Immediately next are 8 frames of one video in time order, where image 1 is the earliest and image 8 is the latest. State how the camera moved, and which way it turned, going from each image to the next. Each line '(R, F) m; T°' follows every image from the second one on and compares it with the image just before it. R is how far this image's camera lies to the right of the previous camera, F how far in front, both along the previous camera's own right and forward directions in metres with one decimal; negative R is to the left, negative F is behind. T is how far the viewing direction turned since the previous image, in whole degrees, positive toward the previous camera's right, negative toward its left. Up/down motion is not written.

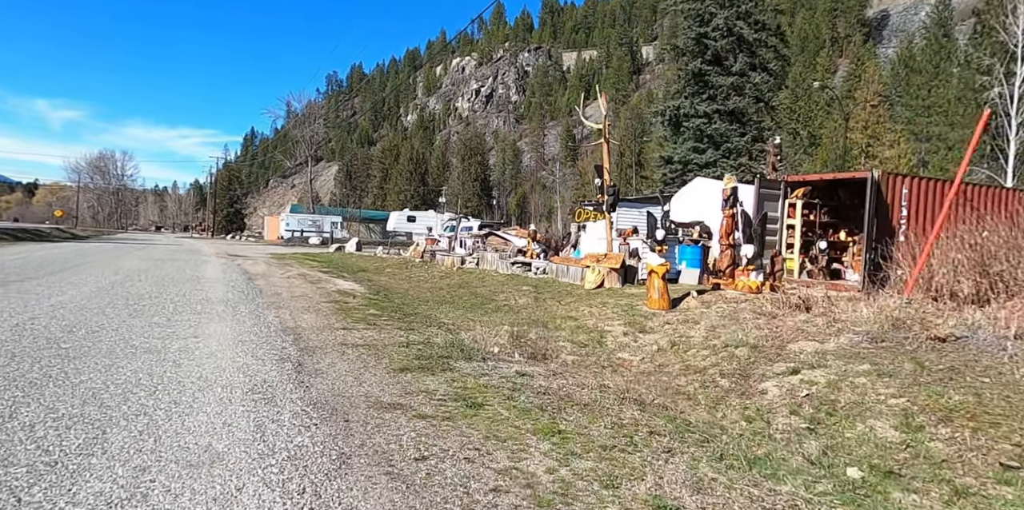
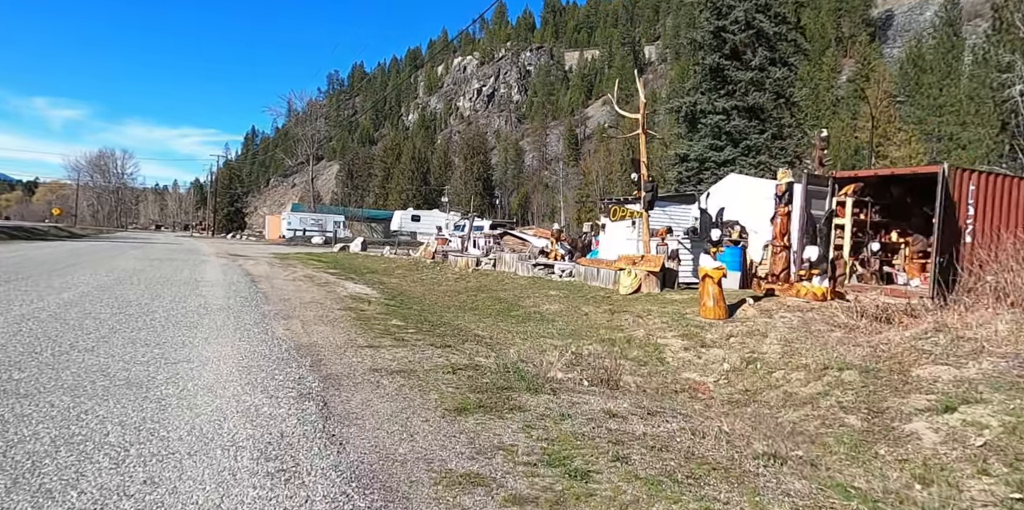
(-0.5, +1.2) m; 0°
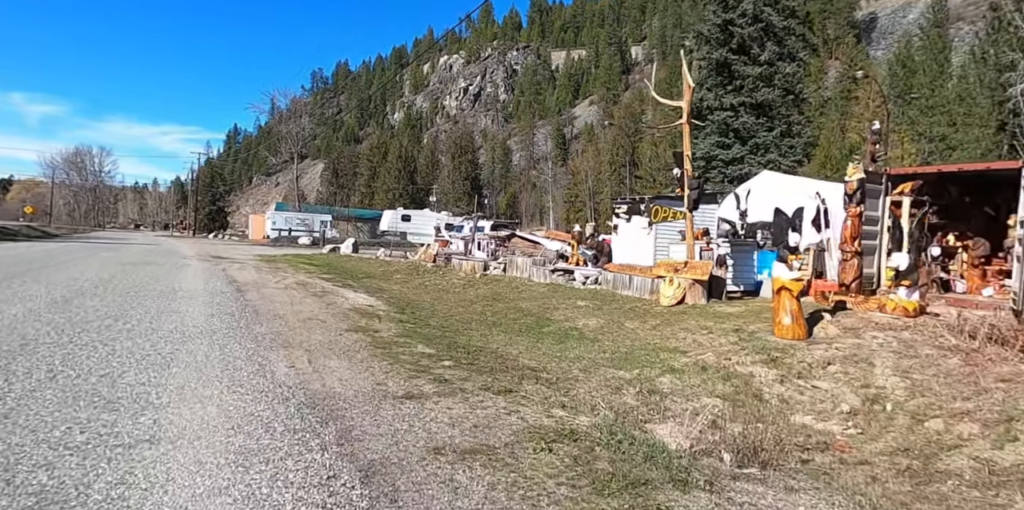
(-0.7, +1.5) m; +1°
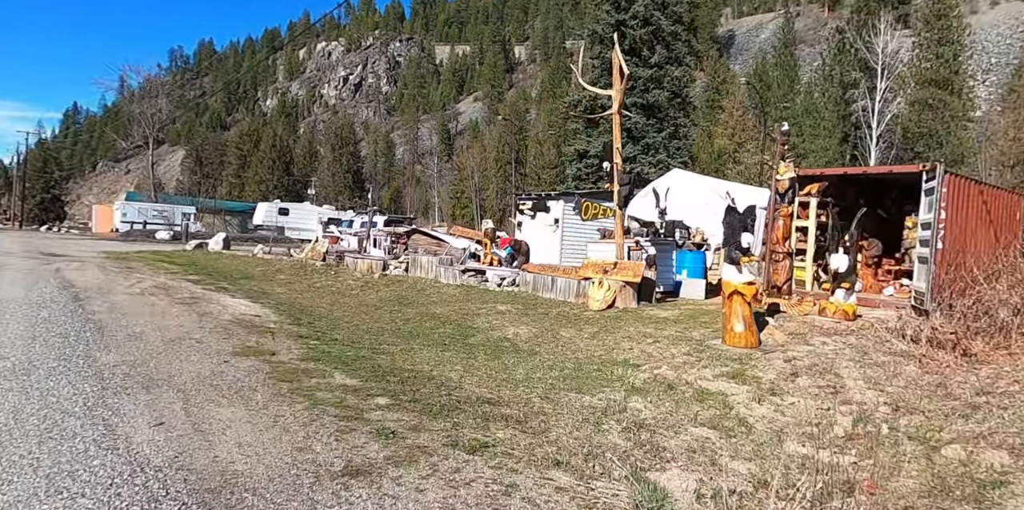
(-0.5, +1.2) m; +11°
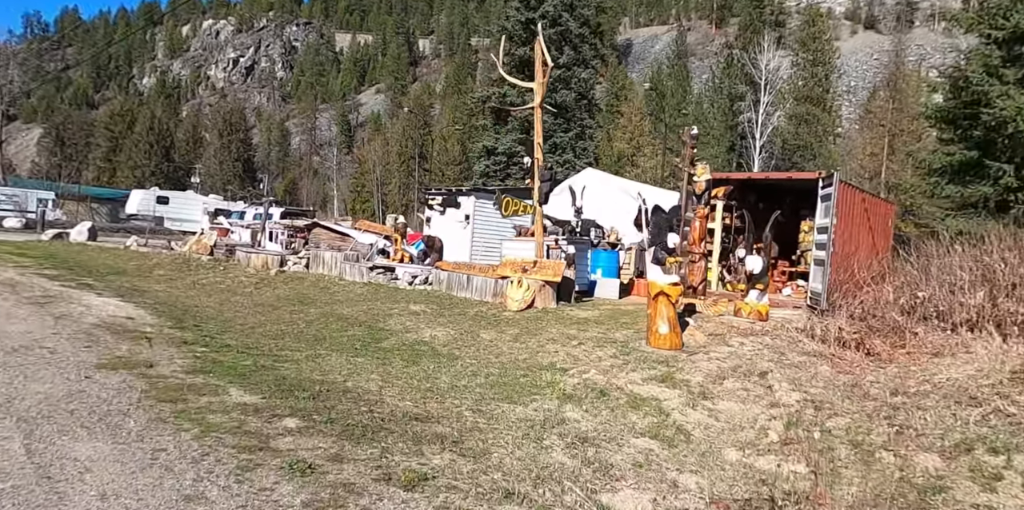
(-0.2, +0.5) m; +9°
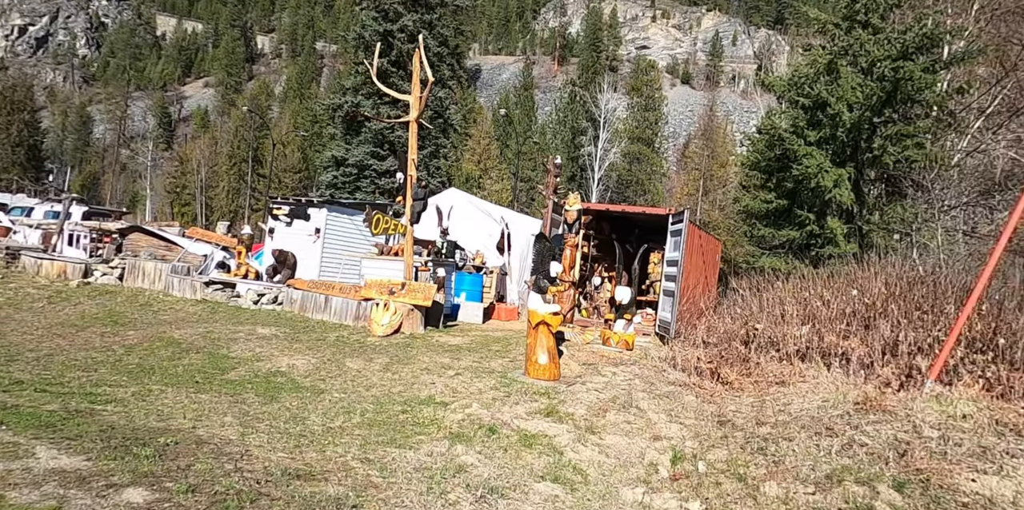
(-0.4, +0.5) m; +15°
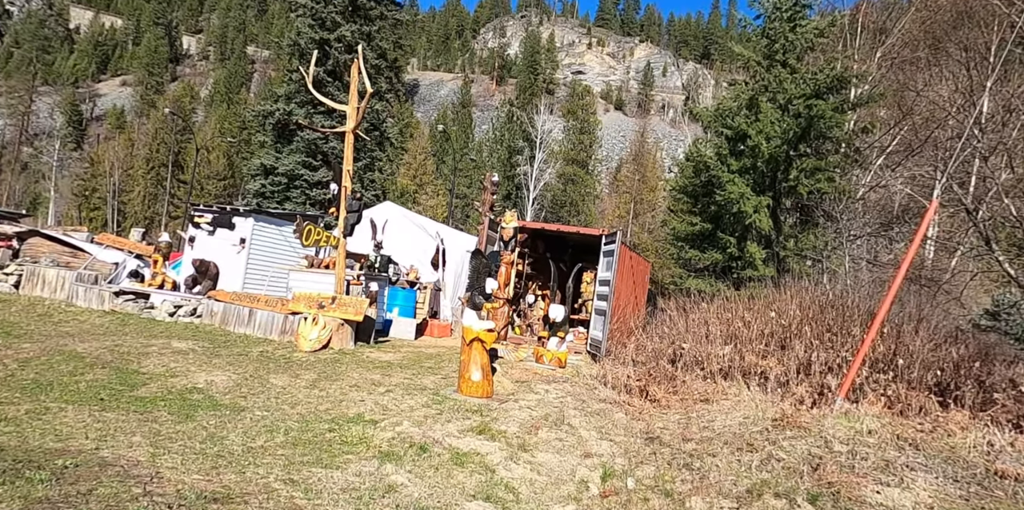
(0.0, 0.0) m; +6°
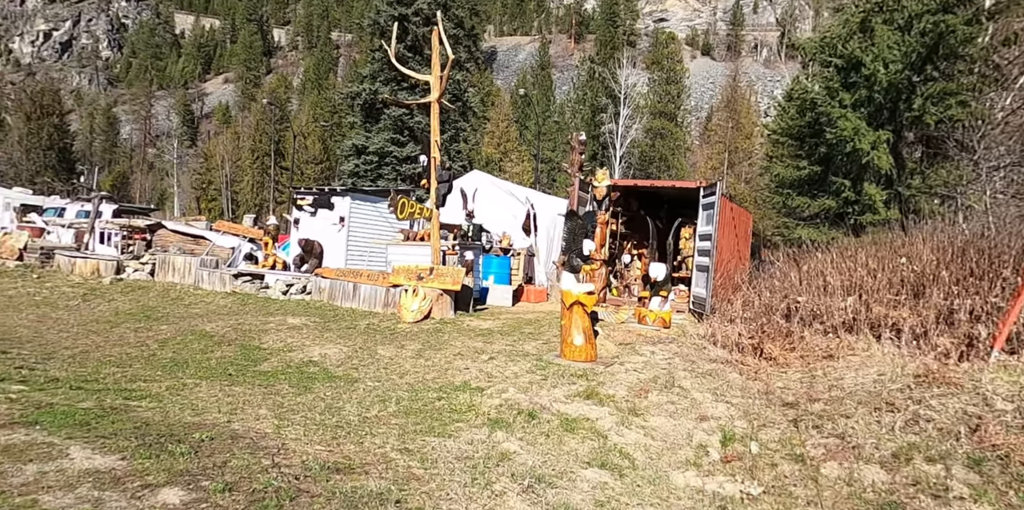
(-0.1, +0.2) m; -8°
